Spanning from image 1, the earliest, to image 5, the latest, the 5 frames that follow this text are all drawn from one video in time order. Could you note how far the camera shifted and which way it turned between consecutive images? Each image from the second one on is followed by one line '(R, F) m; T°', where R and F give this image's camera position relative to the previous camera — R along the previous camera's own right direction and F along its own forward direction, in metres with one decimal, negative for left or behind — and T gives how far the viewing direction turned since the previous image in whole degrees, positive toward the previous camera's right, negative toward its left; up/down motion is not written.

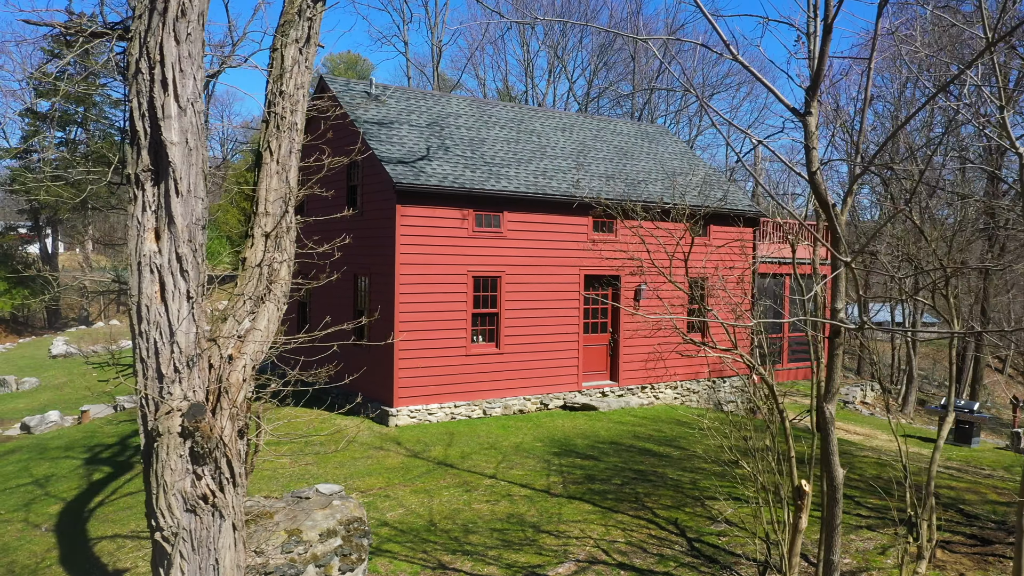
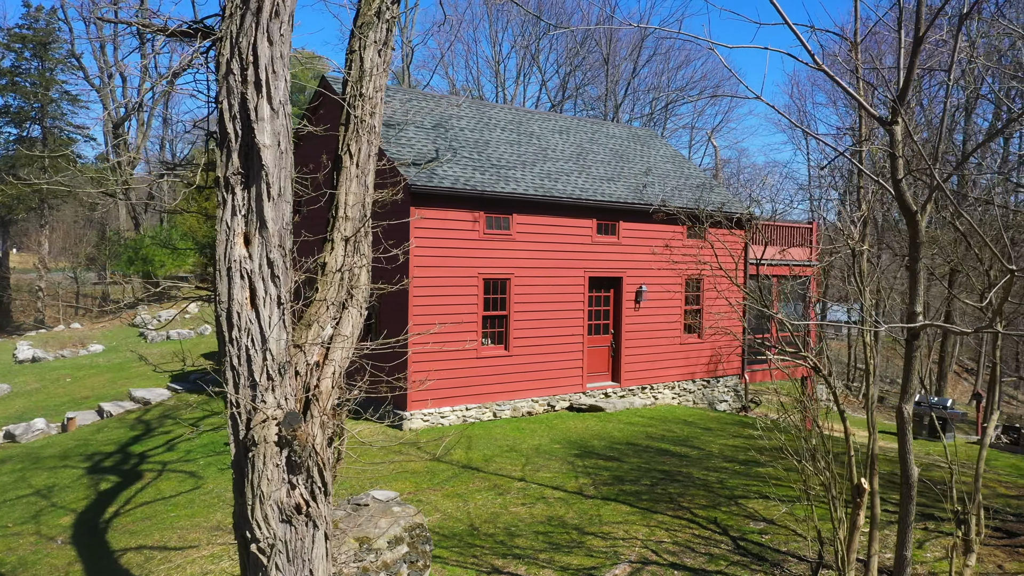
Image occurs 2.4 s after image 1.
(-0.7, 0.0) m; +2°
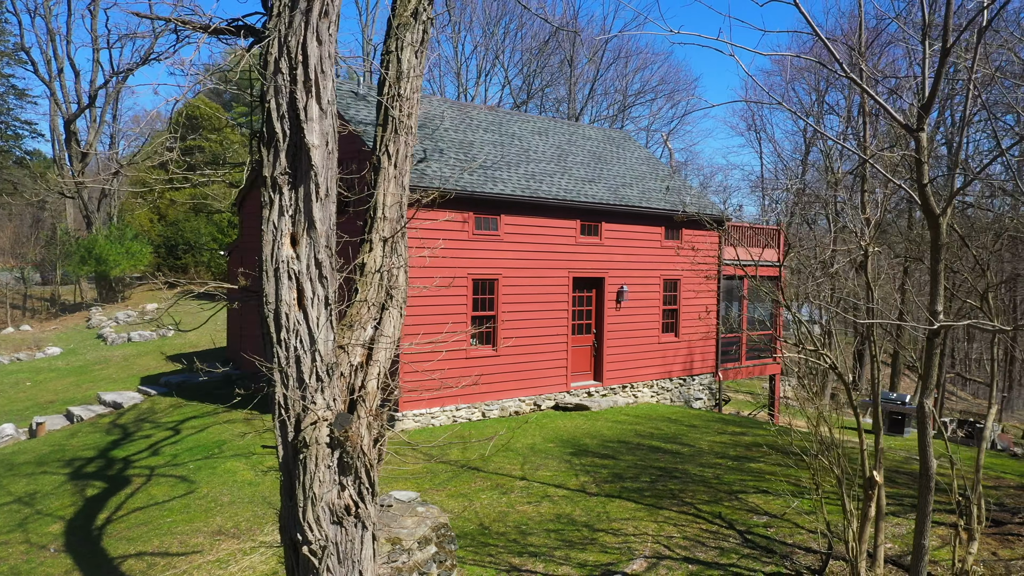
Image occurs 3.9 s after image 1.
(-0.5, 0.0) m; +3°
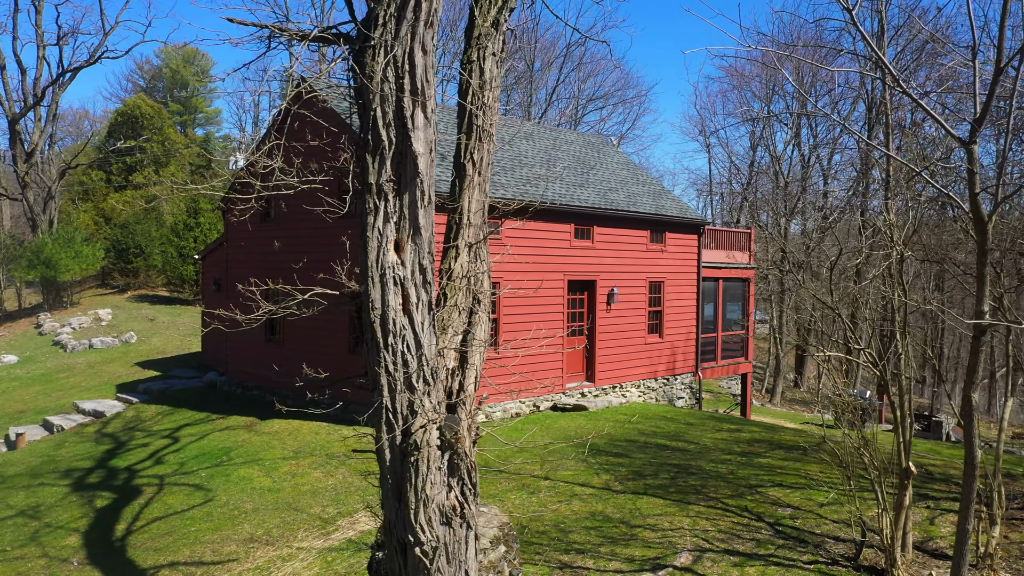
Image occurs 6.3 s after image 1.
(-0.8, -0.1) m; +4°
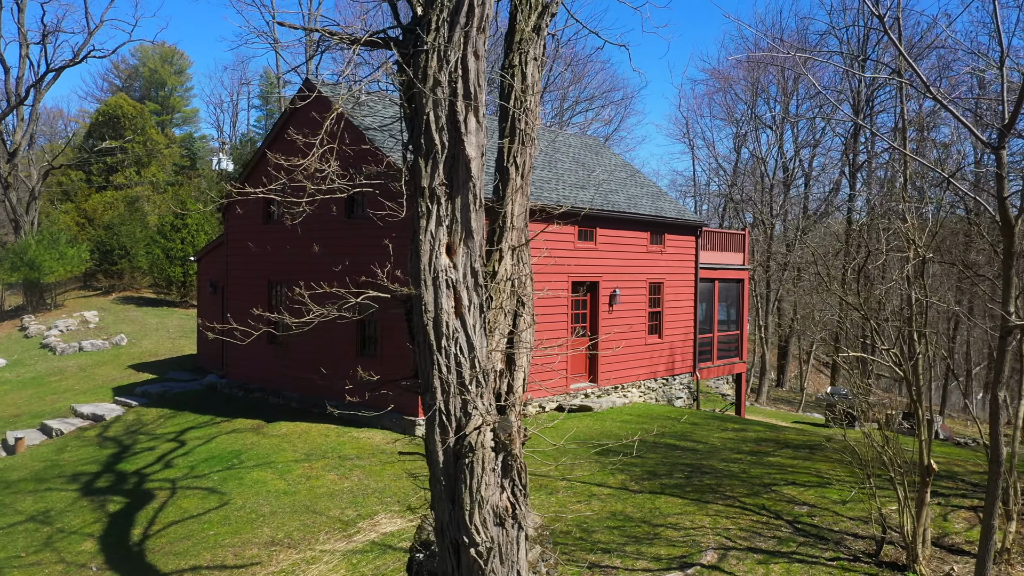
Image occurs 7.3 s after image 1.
(-0.3, 0.0) m; +1°
